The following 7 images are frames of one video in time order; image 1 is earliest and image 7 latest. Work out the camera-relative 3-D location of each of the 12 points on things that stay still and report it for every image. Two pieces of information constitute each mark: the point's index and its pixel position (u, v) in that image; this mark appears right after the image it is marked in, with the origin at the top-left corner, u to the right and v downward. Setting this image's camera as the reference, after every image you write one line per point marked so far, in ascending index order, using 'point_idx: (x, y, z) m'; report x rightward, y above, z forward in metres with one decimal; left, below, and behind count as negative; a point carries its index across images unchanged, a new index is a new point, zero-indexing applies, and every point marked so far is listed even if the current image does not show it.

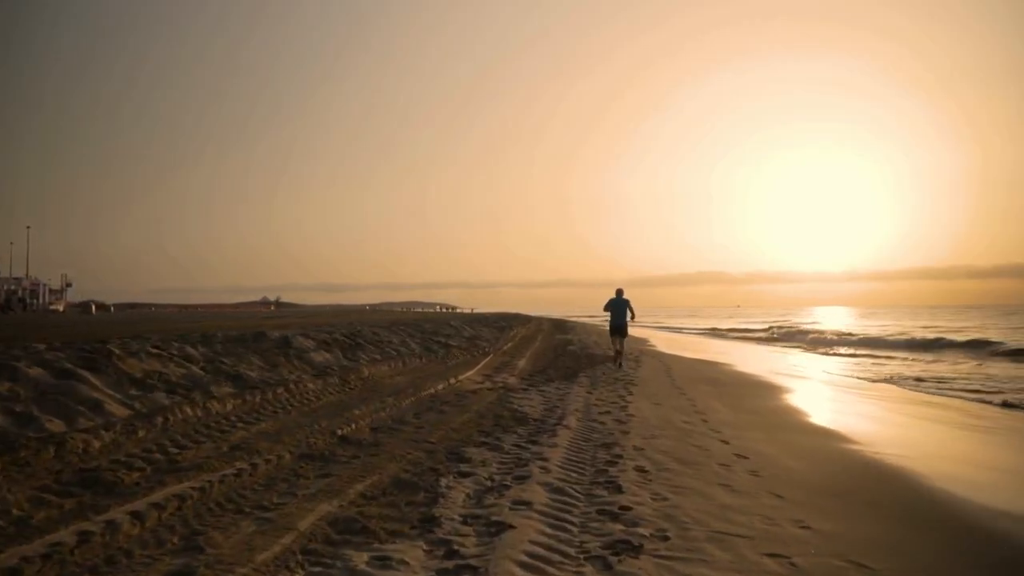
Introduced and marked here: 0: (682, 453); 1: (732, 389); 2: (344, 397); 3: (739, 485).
0: (+2.4, -2.3, +8.2) m
1: (+6.0, -2.8, +15.9) m
2: (-2.5, -1.6, +8.7) m
3: (+2.7, -2.4, +6.9) m
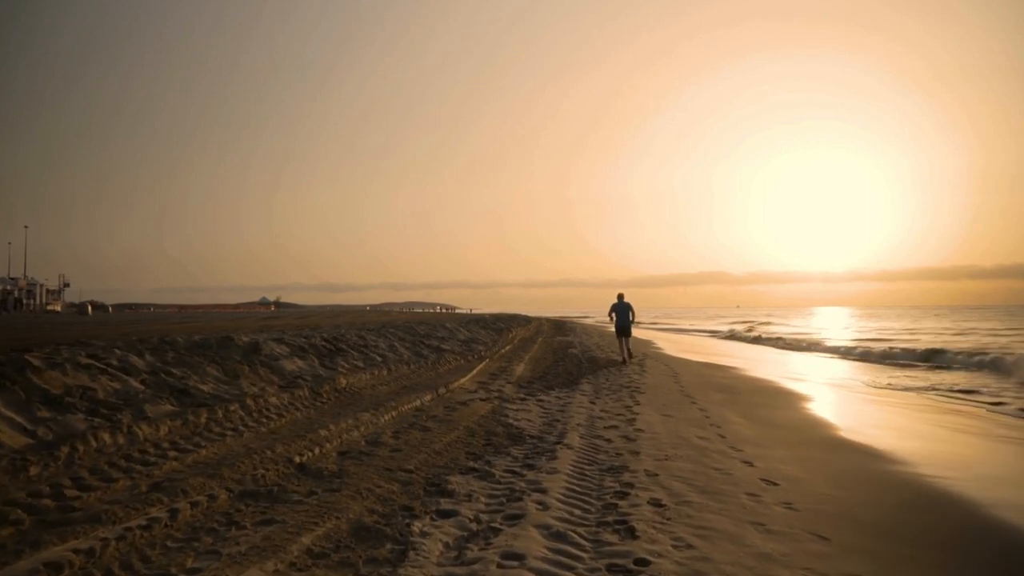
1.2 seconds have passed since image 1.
0: (+2.3, -2.3, +7.1) m
1: (+5.9, -2.8, +14.8) m
2: (-2.6, -1.6, +7.6) m
3: (+2.6, -2.4, +5.8) m
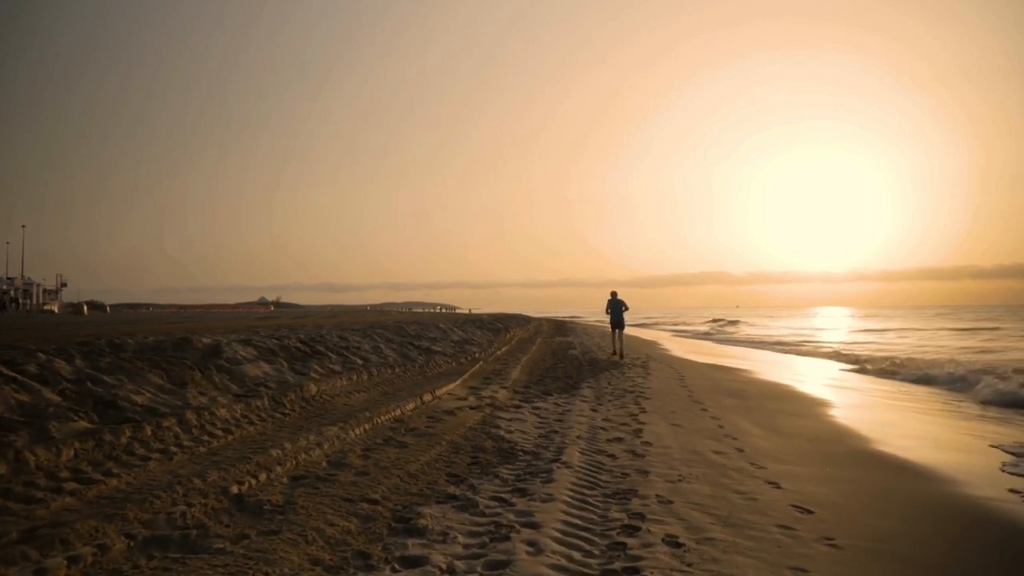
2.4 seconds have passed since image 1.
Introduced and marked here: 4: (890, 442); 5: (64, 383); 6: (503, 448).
0: (+2.2, -2.3, +6.0) m
1: (+5.8, -2.7, +13.7) m
2: (-2.7, -1.6, +6.5) m
3: (+2.5, -2.3, +4.7) m
4: (+6.7, -2.7, +10.4) m
5: (-4.6, -1.0, +6.0) m
6: (-0.1, -2.1, +7.6) m
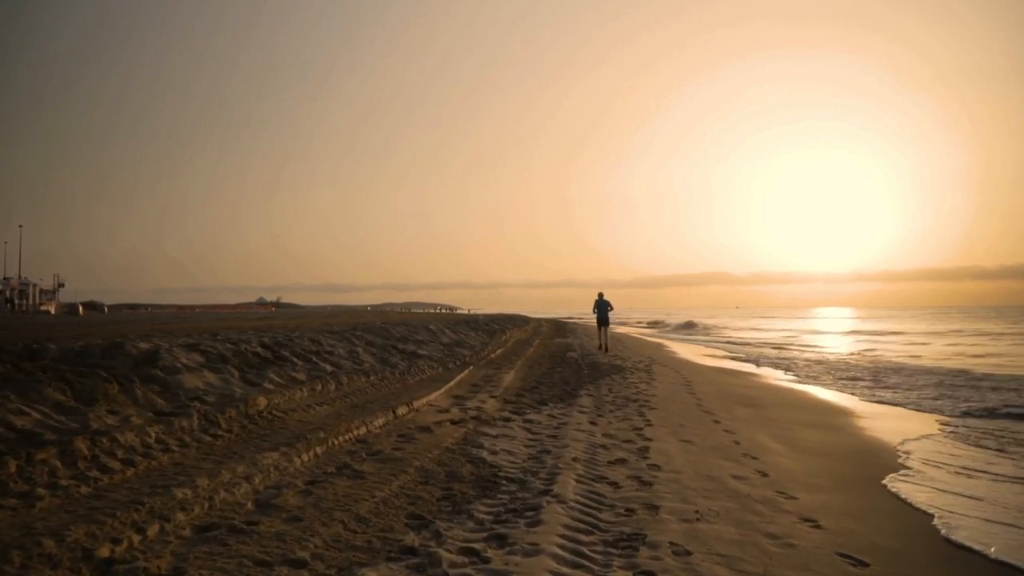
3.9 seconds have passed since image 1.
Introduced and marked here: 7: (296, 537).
0: (+2.0, -2.2, +4.7) m
1: (+5.6, -2.7, +12.4) m
2: (-2.9, -1.5, +5.3) m
3: (+2.3, -2.2, +3.5) m
4: (+6.5, -2.7, +9.1) m
5: (-4.8, -0.9, +4.7) m
6: (-0.3, -2.0, +6.3) m
7: (-1.6, -1.8, +4.3) m
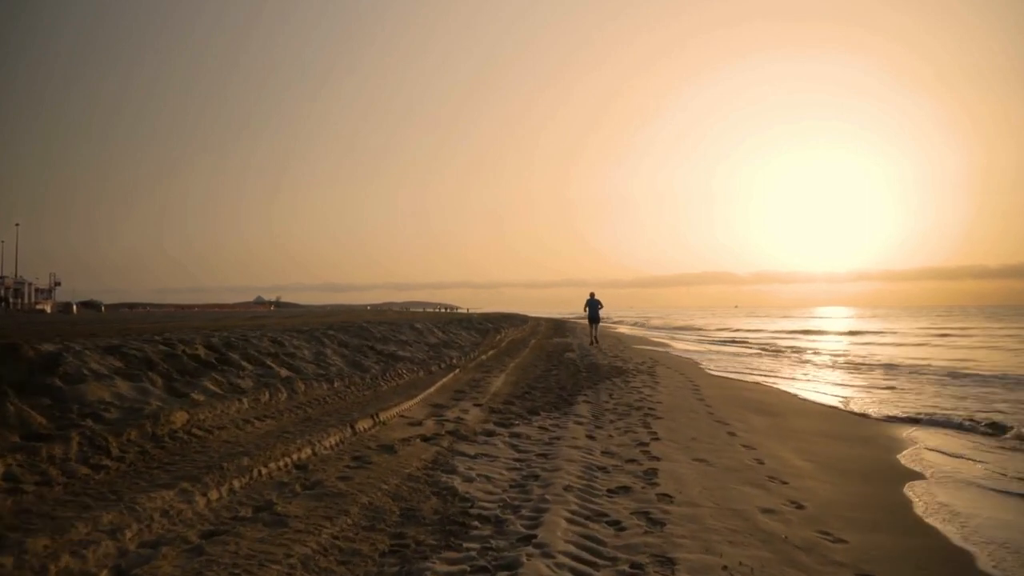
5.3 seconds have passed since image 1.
0: (+1.8, -2.1, +3.4) m
1: (+5.4, -2.6, +11.1) m
2: (-3.2, -1.4, +3.9) m
3: (+2.1, -2.1, +2.1) m
4: (+6.3, -2.6, +7.8) m
5: (-5.0, -0.8, +3.3) m
6: (-0.5, -1.9, +5.0) m
7: (-1.8, -1.7, +2.9) m
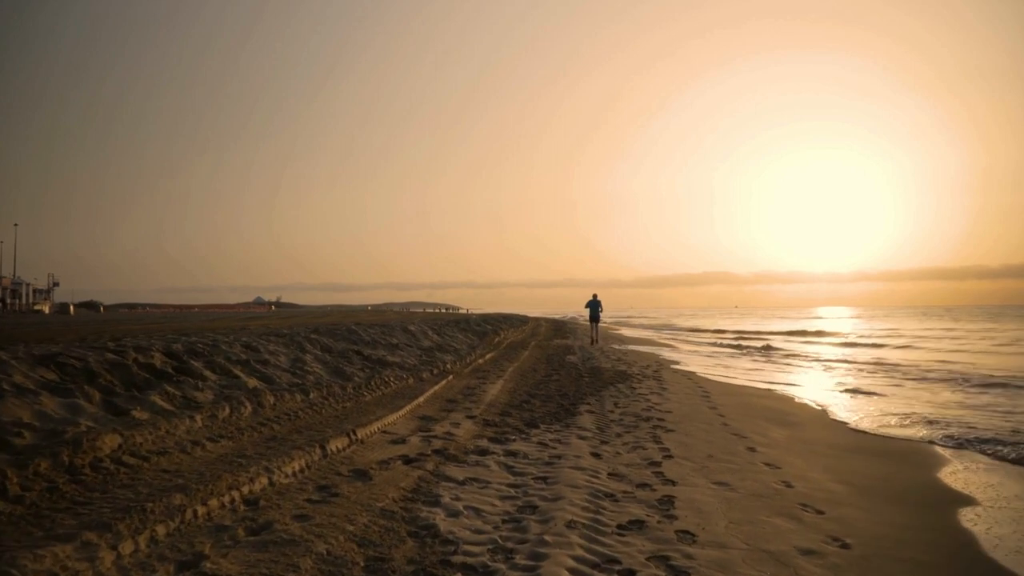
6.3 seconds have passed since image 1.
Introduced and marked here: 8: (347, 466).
0: (+1.7, -2.1, +2.5) m
1: (+5.3, -2.6, +10.2) m
2: (-3.2, -1.4, +3.0) m
3: (+2.0, -2.1, +1.2) m
4: (+6.3, -2.6, +6.8) m
5: (-5.1, -0.8, +2.4) m
6: (-0.6, -1.9, +4.1) m
7: (-1.9, -1.7, +2.0) m
8: (-1.7, -1.8, +5.9) m
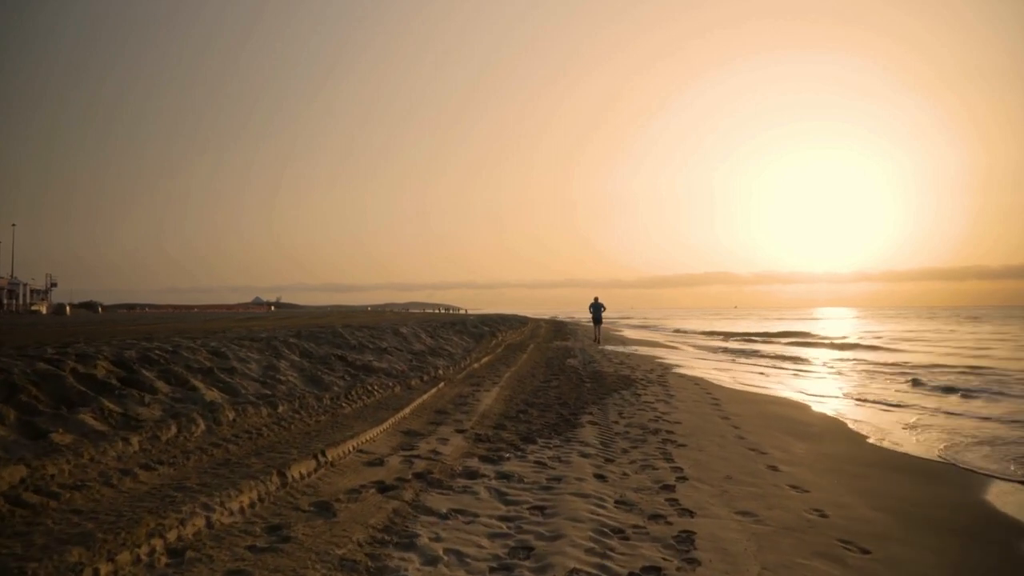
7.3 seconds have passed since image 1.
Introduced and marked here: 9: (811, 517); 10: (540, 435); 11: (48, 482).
0: (+1.6, -2.1, +1.6) m
1: (+5.2, -2.6, +9.3) m
2: (-3.3, -1.4, +2.1) m
3: (+1.9, -2.1, +0.3) m
4: (+6.2, -2.6, +6.0) m
5: (-5.1, -0.8, +1.5) m
6: (-0.7, -1.9, +3.2) m
7: (-1.9, -1.7, +1.1) m
8: (-1.7, -1.8, +5.0) m
9: (+3.0, -2.3, +5.8) m
10: (+0.4, -2.2, +8.7) m
11: (-3.4, -1.4, +4.3) m
